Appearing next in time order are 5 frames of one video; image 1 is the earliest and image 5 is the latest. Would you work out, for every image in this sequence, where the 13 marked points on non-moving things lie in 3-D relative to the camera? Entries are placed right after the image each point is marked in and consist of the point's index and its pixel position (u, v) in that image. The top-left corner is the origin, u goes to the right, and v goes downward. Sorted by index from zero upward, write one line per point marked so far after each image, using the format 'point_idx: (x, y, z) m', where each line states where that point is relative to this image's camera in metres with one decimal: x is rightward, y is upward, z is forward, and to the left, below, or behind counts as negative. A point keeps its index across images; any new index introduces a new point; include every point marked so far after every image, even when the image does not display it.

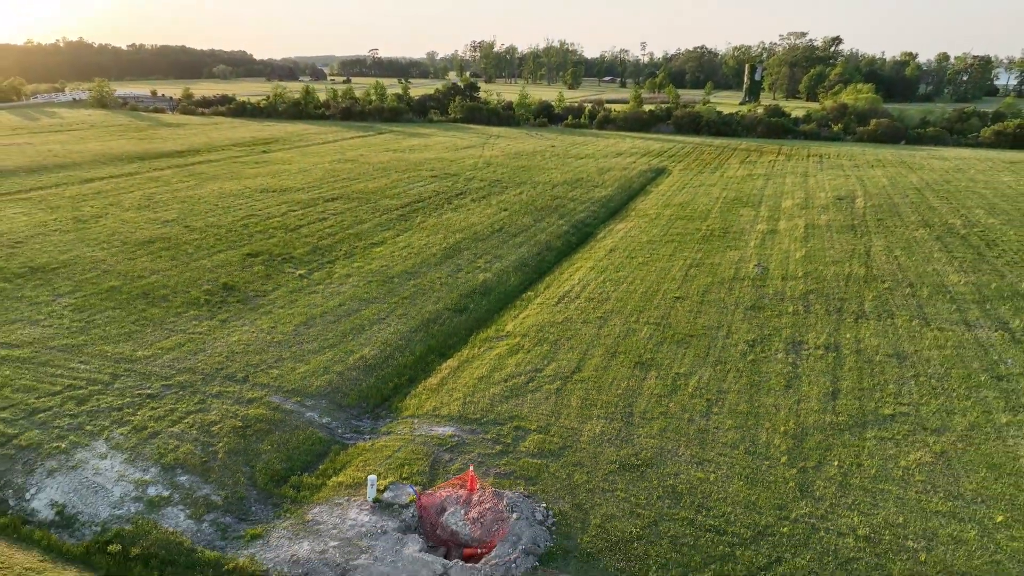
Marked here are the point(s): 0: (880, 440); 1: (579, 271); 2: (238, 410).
0: (+5.0, -2.0, +8.3) m
1: (+1.7, +0.4, +15.4) m
2: (-4.0, -1.8, +9.1) m
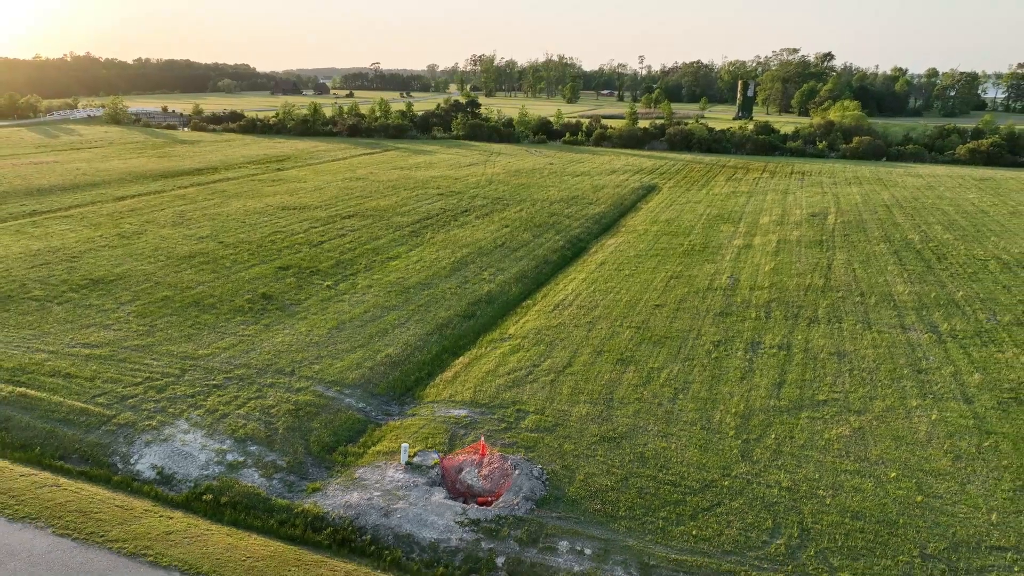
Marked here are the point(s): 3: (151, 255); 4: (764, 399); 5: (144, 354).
0: (+5.0, -2.2, +10.3) m
1: (+1.7, +0.2, +17.5) m
2: (-4.0, -2.0, +11.1) m
3: (-11.0, +1.0, +18.9) m
4: (+4.5, -2.0, +10.9) m
5: (-7.5, -1.3, +12.7) m
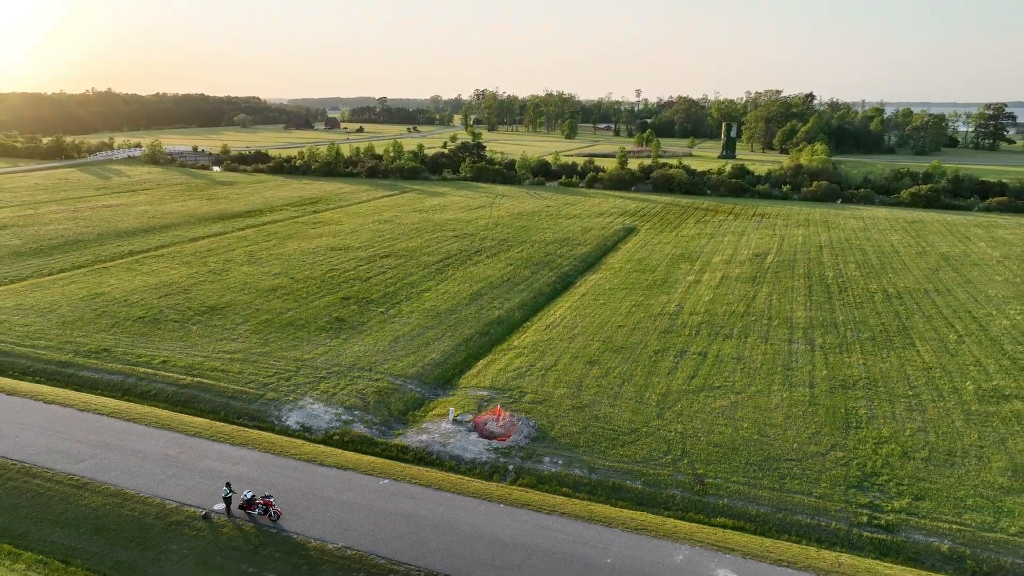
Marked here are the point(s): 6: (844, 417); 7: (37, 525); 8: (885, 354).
0: (+5.2, -2.9, +16.3) m
1: (+1.9, -0.8, +23.6) m
2: (-3.9, -2.7, +17.1) m
3: (-10.9, 0.0, +25.0) m
4: (+4.6, -2.7, +16.9) m
5: (-7.4, -2.1, +18.7) m
6: (+8.2, -3.2, +15.3) m
7: (-8.8, -4.4, +11.4) m
8: (+11.5, -2.0, +19.1) m
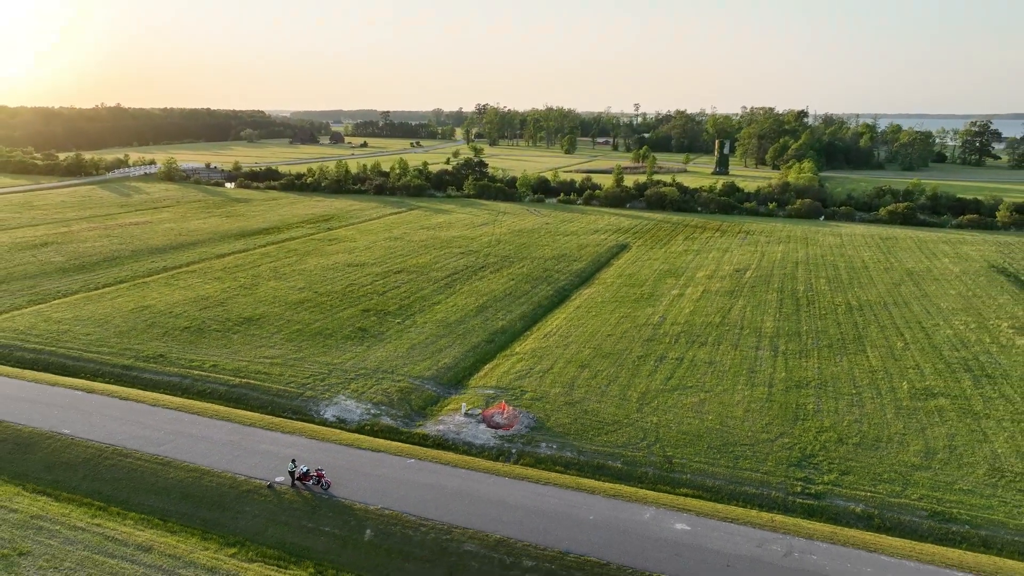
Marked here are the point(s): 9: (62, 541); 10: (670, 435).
0: (+5.2, -3.3, +19.2) m
1: (+1.9, -1.4, +26.5) m
2: (-3.8, -3.1, +20.0) m
3: (-10.8, -0.6, +28.0) m
4: (+4.7, -3.1, +19.8) m
5: (-7.3, -2.6, +21.6) m
6: (+8.3, -3.6, +18.2) m
7: (-8.7, -4.7, +14.3) m
8: (+11.6, -2.5, +22.0) m
9: (-9.1, -5.1, +12.5) m
10: (+4.3, -4.0, +16.9) m
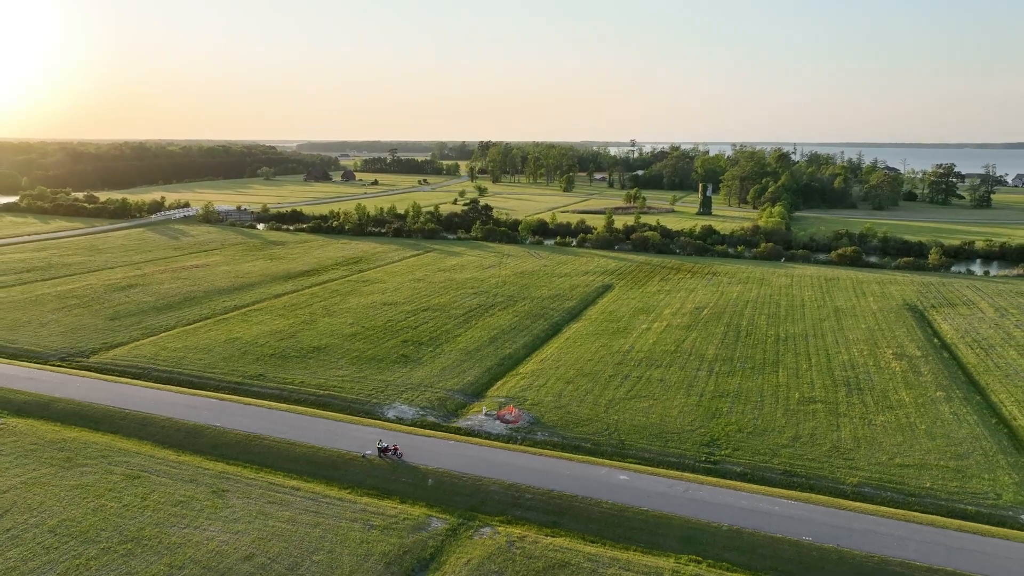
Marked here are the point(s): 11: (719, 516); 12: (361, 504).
0: (+5.5, -5.0, +27.3) m
1: (+2.2, -3.4, +34.6) m
2: (-3.5, -4.9, +28.1) m
3: (-10.5, -2.7, +36.2) m
4: (+4.9, -4.8, +27.9) m
5: (-7.1, -4.4, +29.7) m
6: (+8.5, -5.3, +26.2) m
7: (-8.5, -6.2, +22.3) m
8: (+11.9, -4.3, +30.1) m
9: (-8.9, -6.5, +20.5) m
10: (+4.6, -5.6, +24.9) m
11: (+6.4, -7.0, +18.9) m
12: (-4.8, -6.9, +19.6) m
